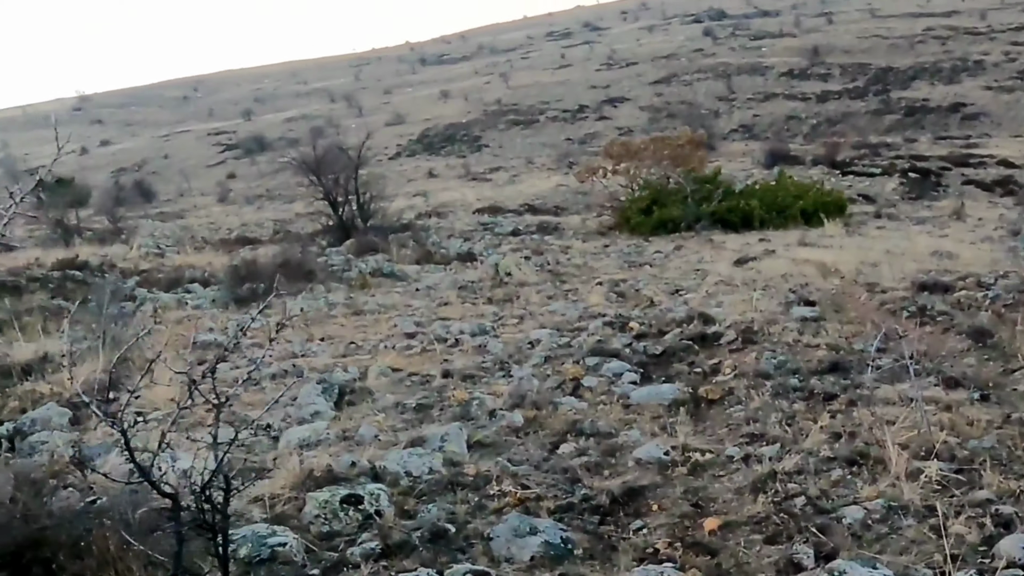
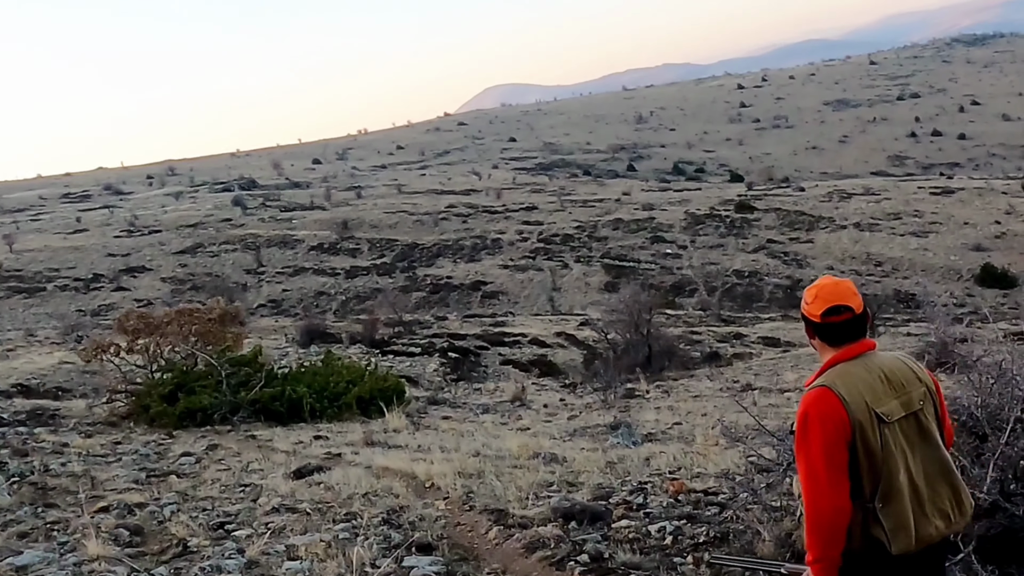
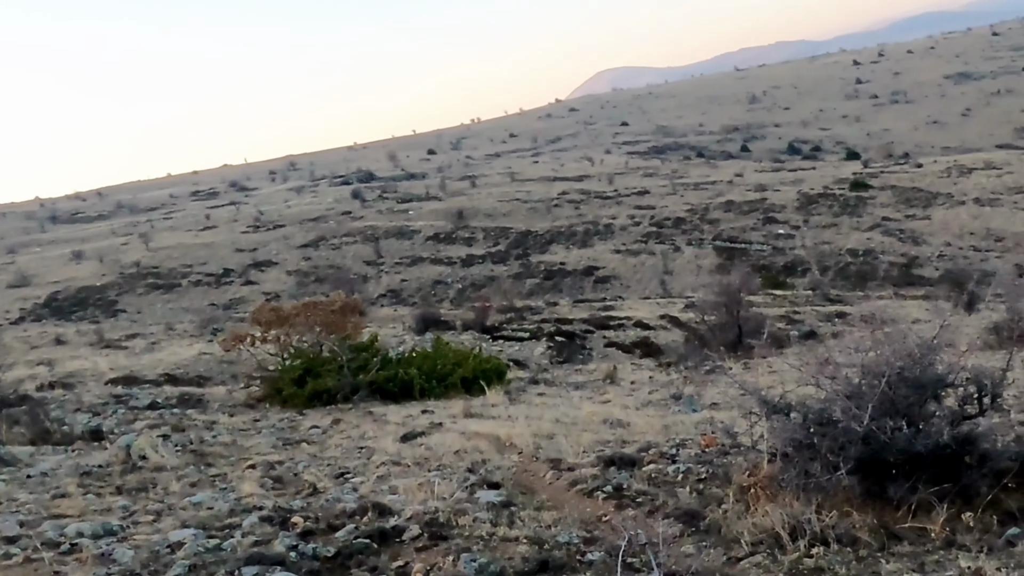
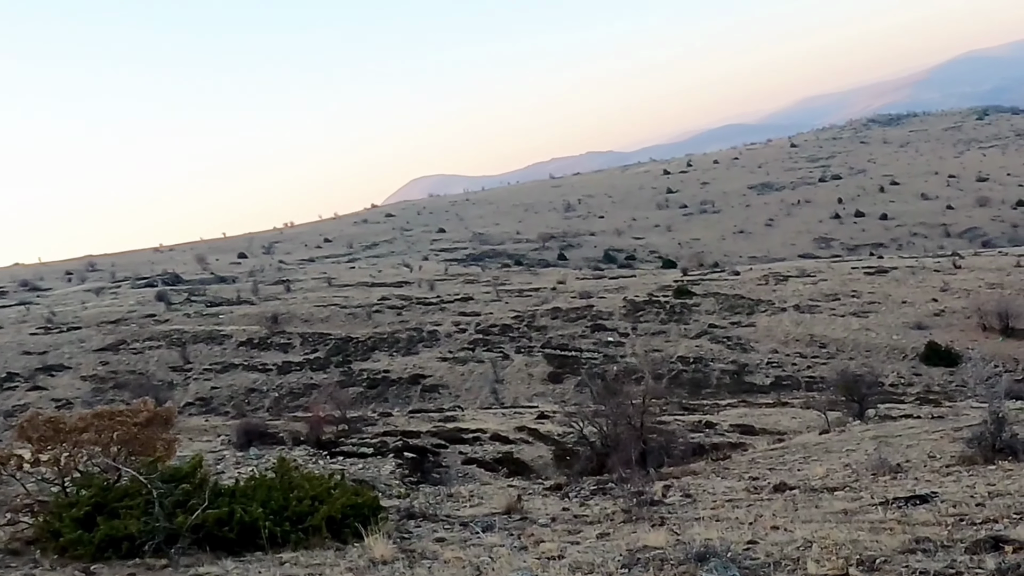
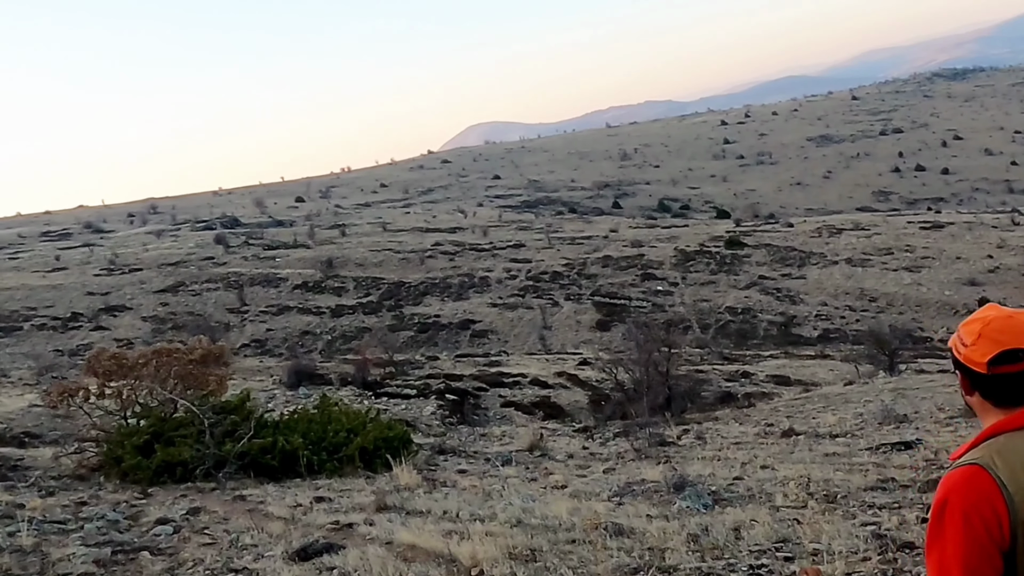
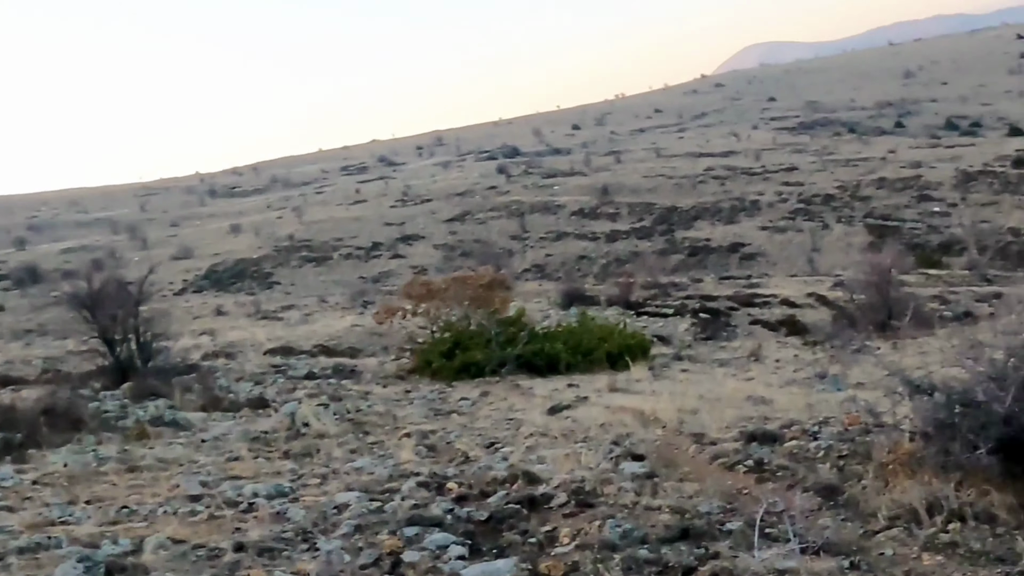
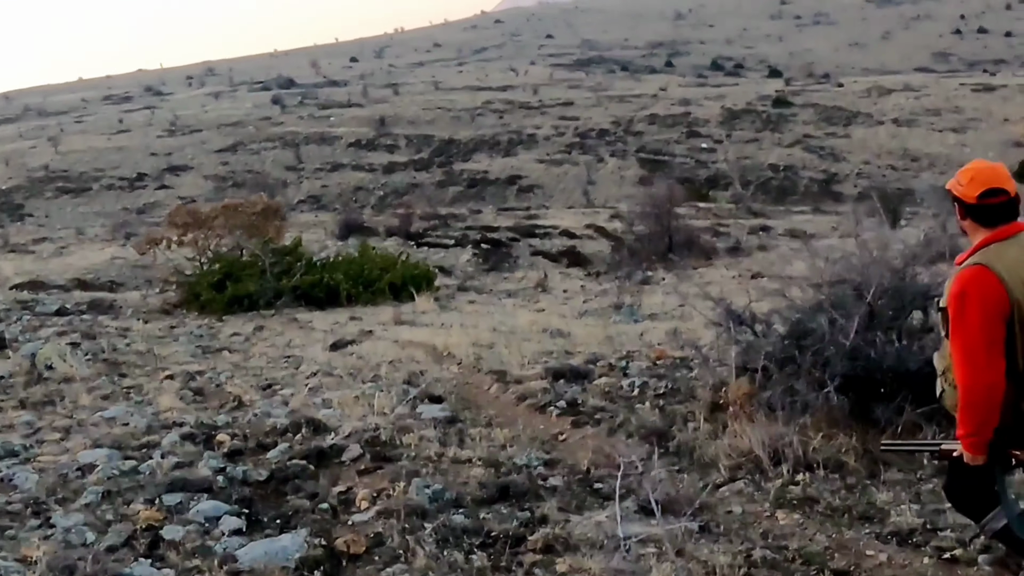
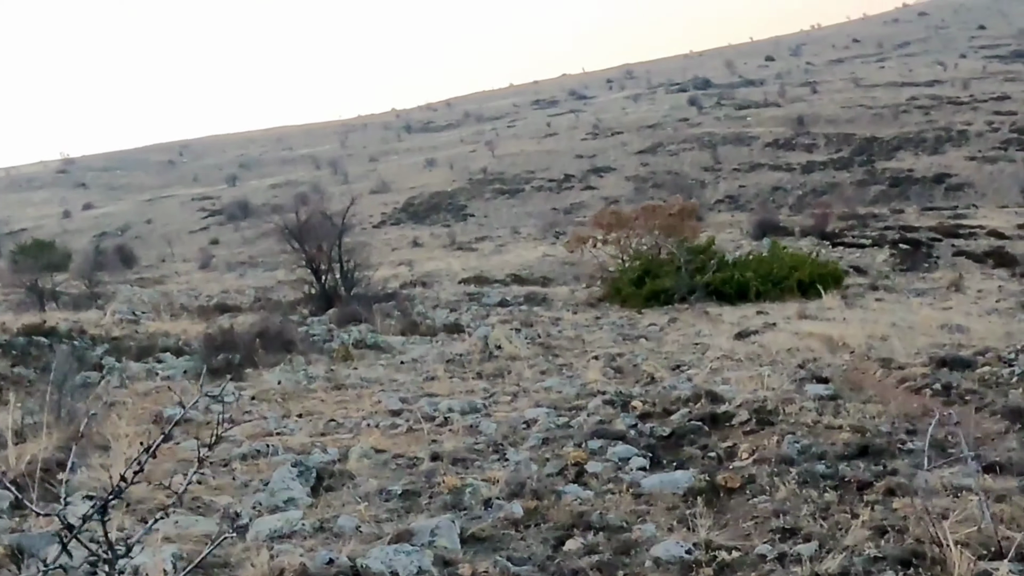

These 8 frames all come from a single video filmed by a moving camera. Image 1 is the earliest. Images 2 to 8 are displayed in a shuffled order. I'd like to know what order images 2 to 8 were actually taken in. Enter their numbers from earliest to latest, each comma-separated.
8, 6, 3, 7, 2, 5, 4
